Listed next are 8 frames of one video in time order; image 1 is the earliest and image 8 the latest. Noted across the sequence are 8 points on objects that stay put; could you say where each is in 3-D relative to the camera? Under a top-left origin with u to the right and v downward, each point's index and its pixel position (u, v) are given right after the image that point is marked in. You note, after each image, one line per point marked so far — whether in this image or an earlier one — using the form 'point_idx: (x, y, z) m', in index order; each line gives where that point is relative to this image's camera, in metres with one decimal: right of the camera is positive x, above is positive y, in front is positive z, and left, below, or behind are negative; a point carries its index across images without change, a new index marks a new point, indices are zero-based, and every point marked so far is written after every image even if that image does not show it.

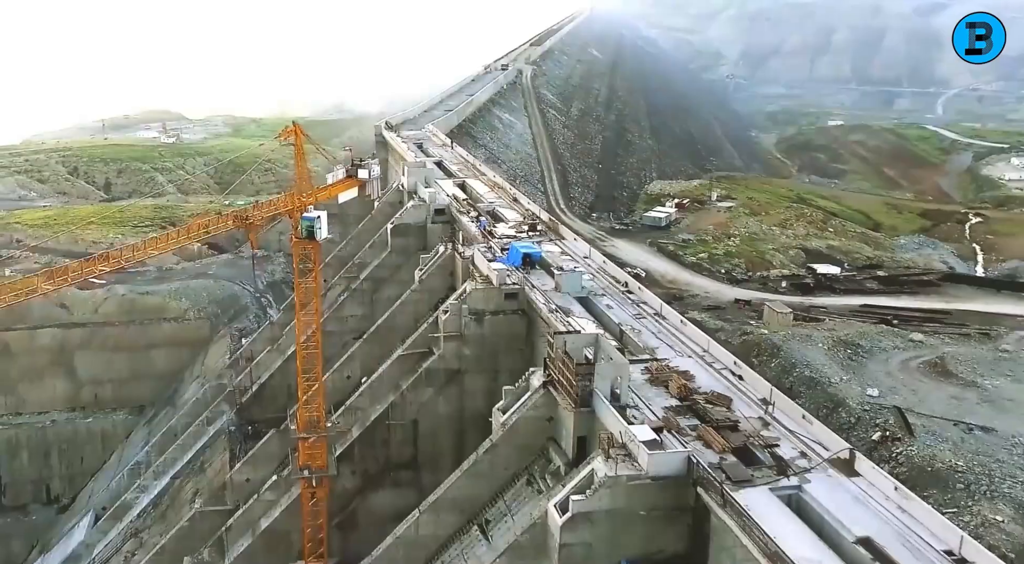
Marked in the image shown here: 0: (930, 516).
0: (+5.1, -2.8, +9.8) m
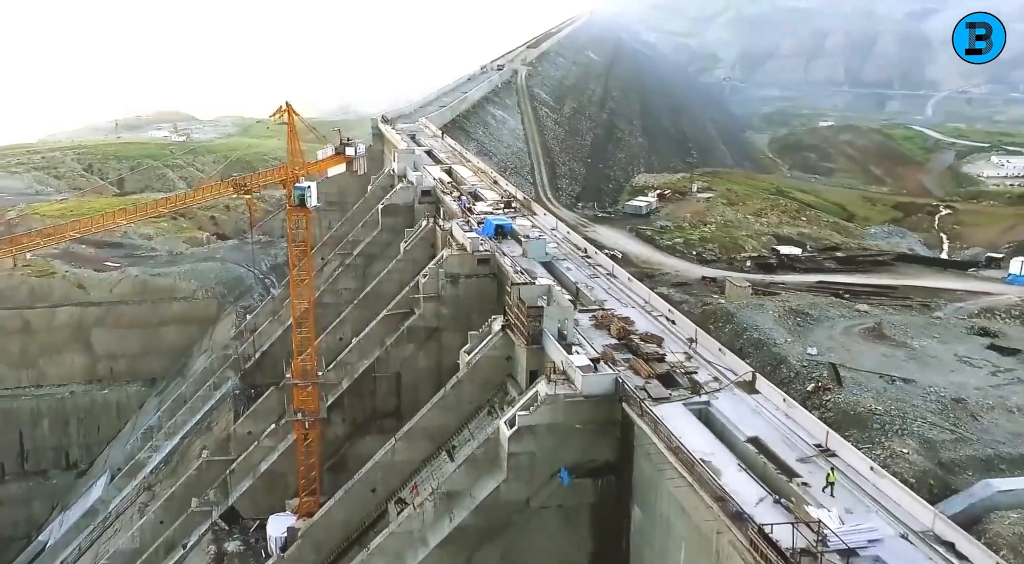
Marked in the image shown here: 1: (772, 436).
0: (+4.4, -2.0, +11.8) m
1: (+3.8, -2.2, +11.7) m
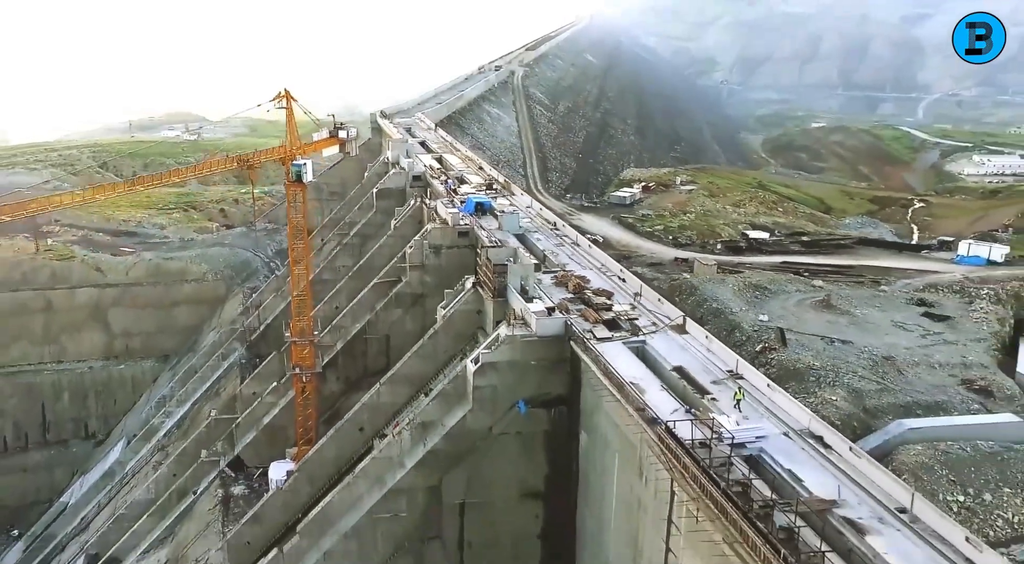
0: (+3.7, -1.2, +13.9) m
1: (+3.1, -1.4, +13.7) m
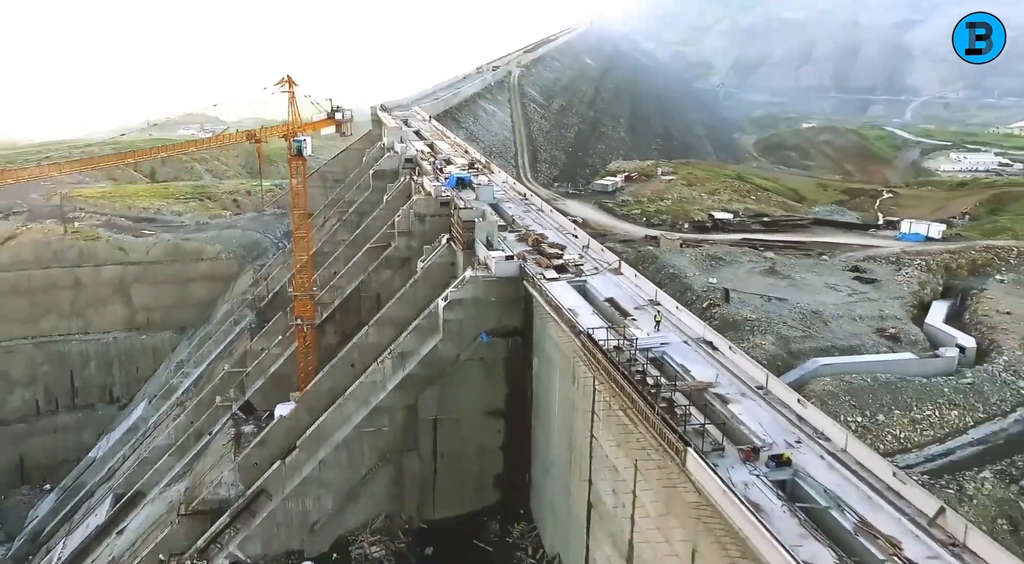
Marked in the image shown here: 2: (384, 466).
0: (+2.9, 0.0, +16.8) m
1: (+2.3, -0.3, +16.6) m
2: (-2.9, -4.2, +18.3) m
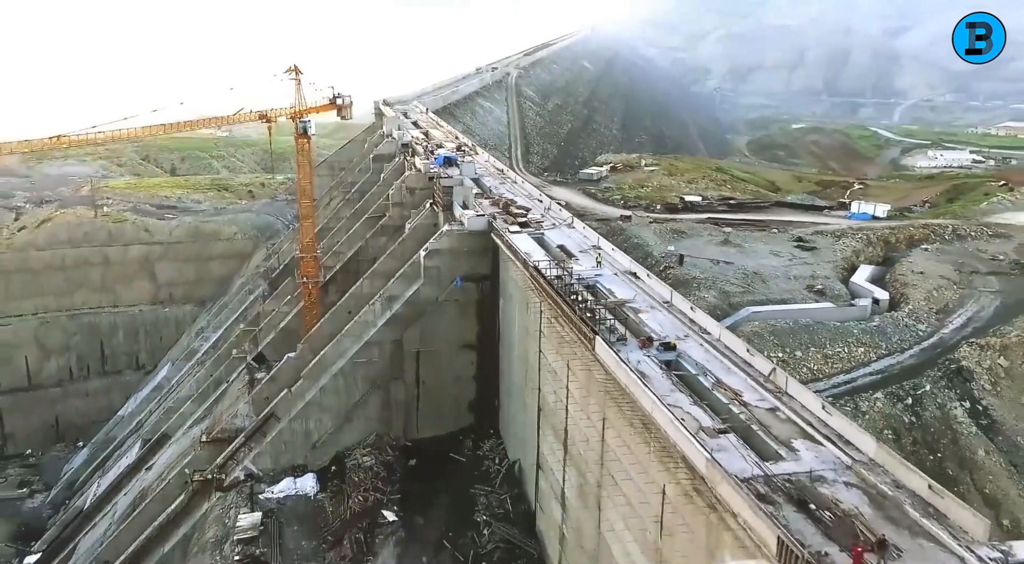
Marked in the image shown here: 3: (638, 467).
0: (+2.1, +1.2, +20.1) m
1: (+1.5, +1.0, +20.0) m
2: (-3.7, -3.0, +21.7) m
3: (+2.0, -3.0, +13.1) m
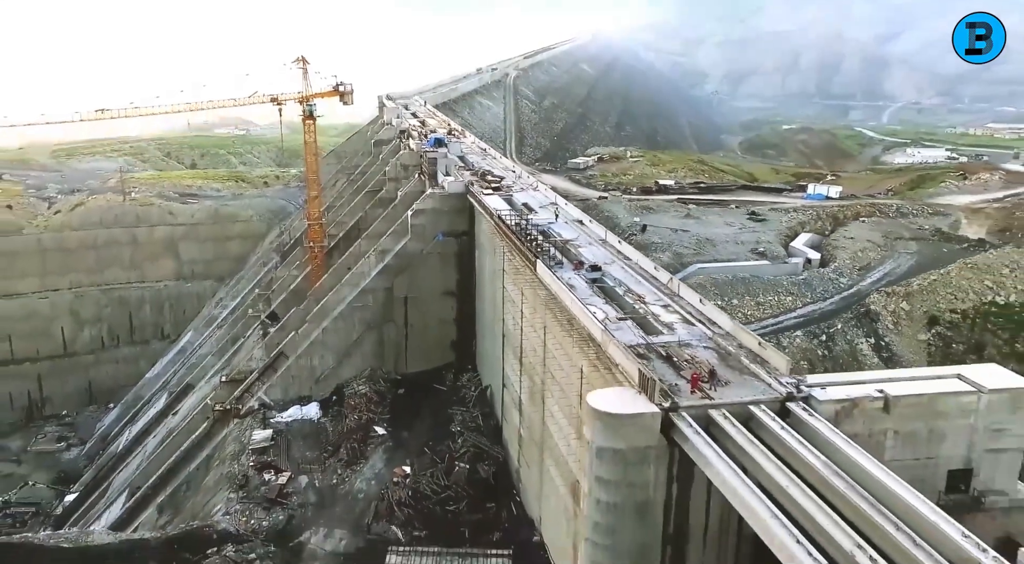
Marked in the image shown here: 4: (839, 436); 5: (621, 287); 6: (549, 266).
0: (+1.3, +2.6, +23.7) m
1: (+0.7, +2.4, +23.6) m
2: (-4.5, -1.6, +25.4) m
3: (+1.0, -1.6, +16.7) m
4: (+4.6, -2.2, +11.4) m
5: (+2.3, -0.1, +16.8) m
6: (+0.8, +0.4, +18.1) m
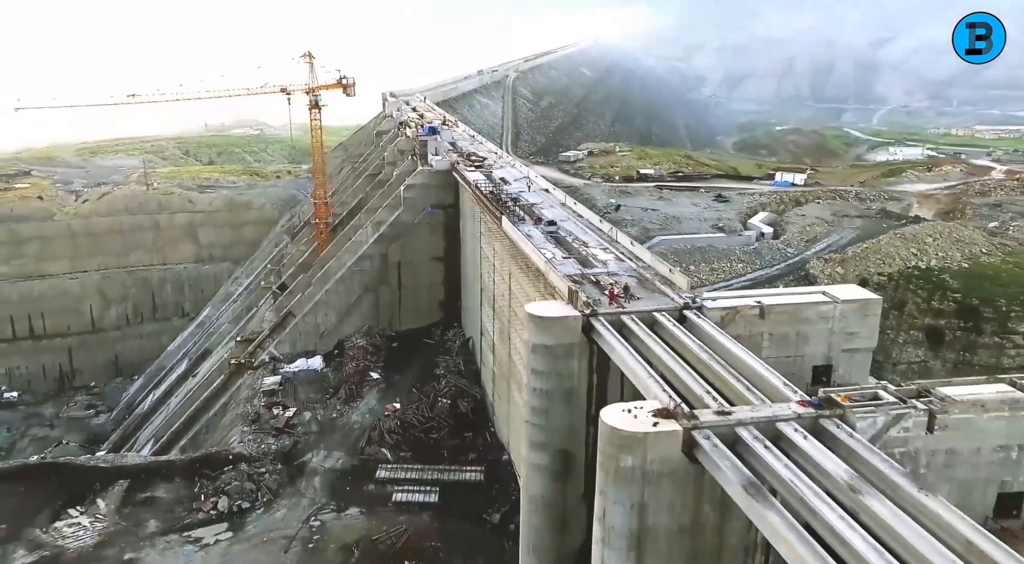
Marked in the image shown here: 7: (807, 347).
0: (+0.6, +3.7, +27.1) m
1: (0.0, +3.5, +27.0) m
2: (-5.2, -0.4, +28.8) m
3: (+0.2, -0.3, +20.0) m
4: (+3.7, -0.9, +14.7) m
5: (+1.5, +1.1, +20.1) m
6: (+0.1, +1.6, +21.5) m
7: (+5.7, -1.3, +15.6) m
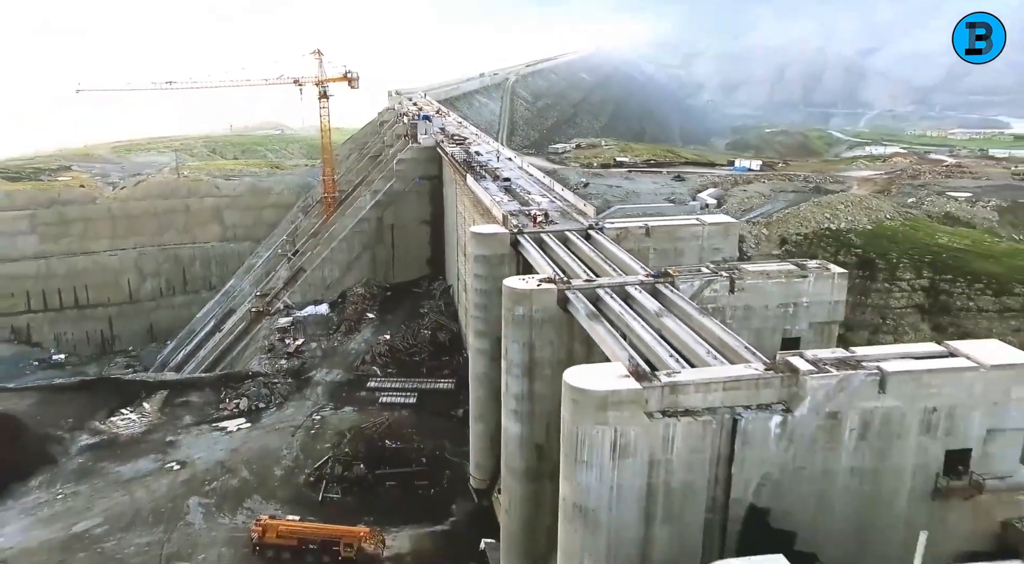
0: (-0.4, +5.5, +32.3) m
1: (-1.0, +5.2, +32.2) m
2: (-6.2, +1.3, +34.1) m
3: (-1.0, +1.5, +25.2) m
4: (+2.4, +1.0, +19.8) m
5: (+0.3, +2.9, +25.3) m
6: (-1.1, +3.4, +26.7) m
7: (+4.4, +0.6, +20.6) m
